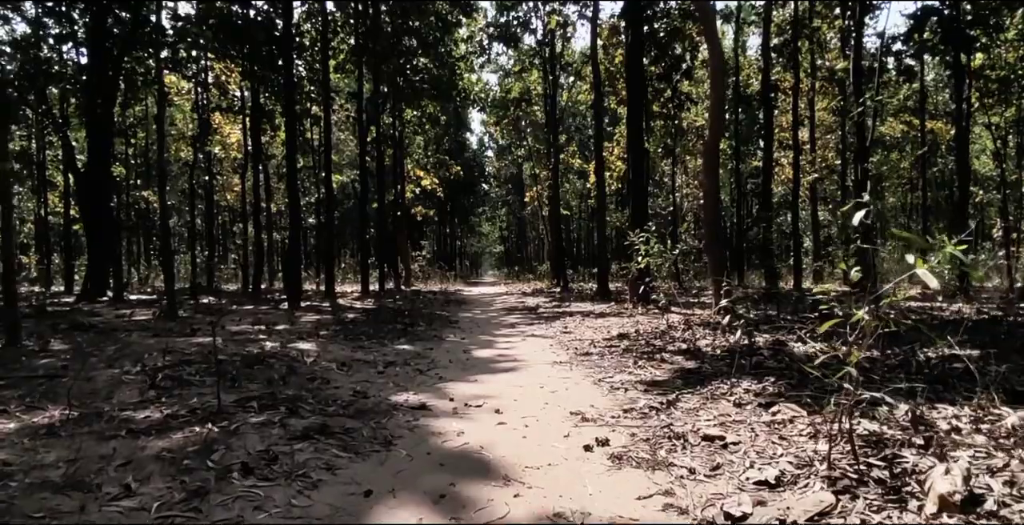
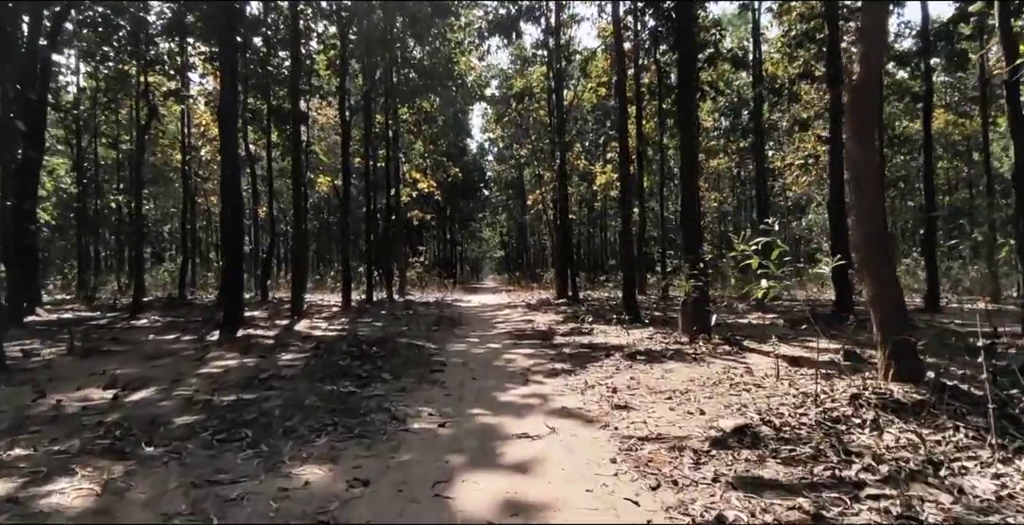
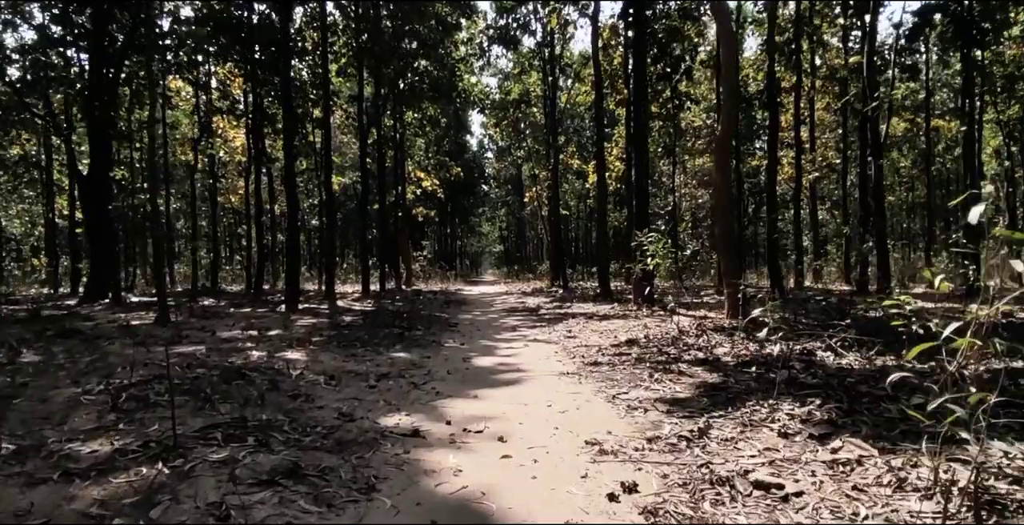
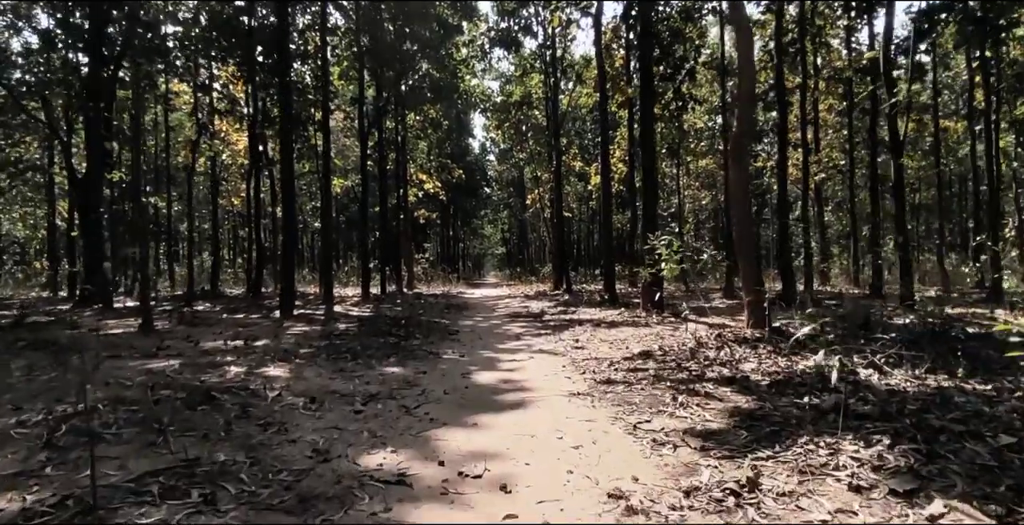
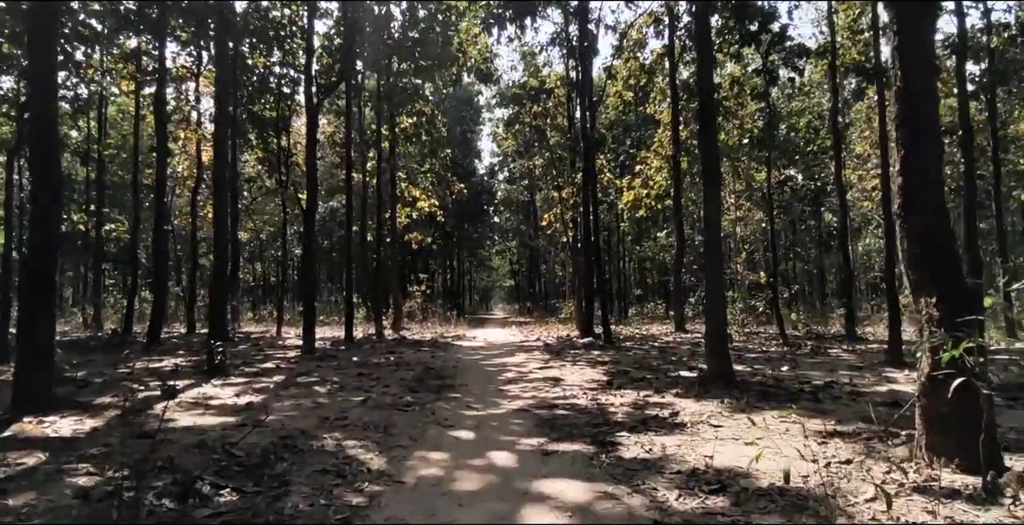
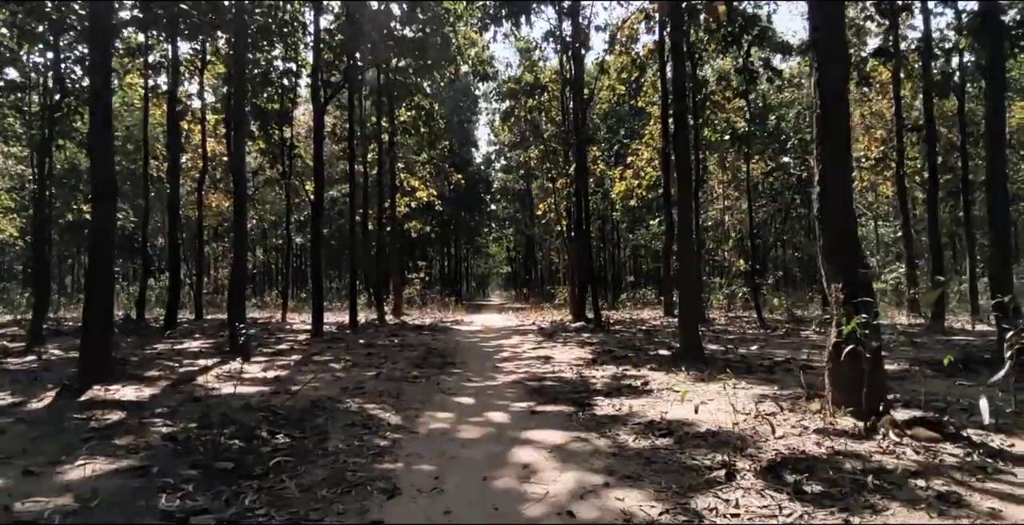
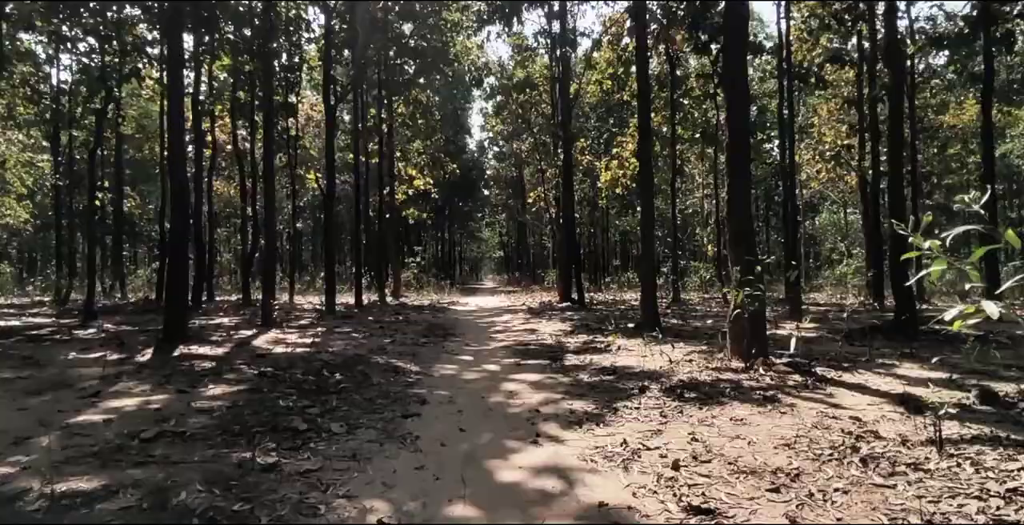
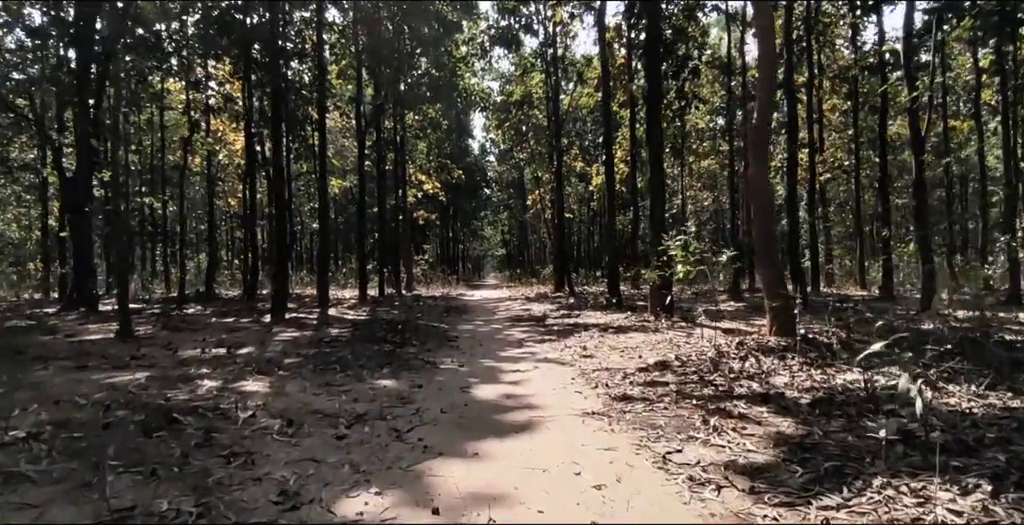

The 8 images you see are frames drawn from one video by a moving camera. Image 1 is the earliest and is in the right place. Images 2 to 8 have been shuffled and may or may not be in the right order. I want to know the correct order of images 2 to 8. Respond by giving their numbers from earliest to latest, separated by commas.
3, 4, 8, 2, 7, 6, 5
